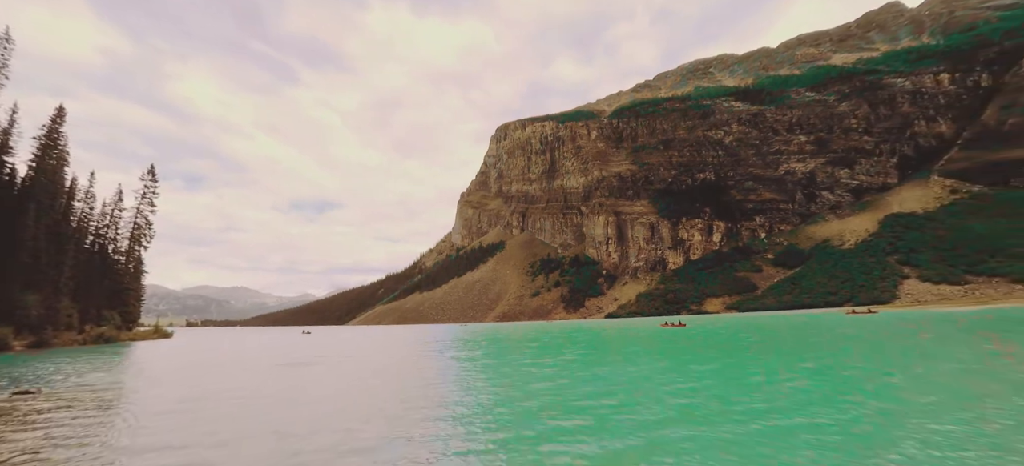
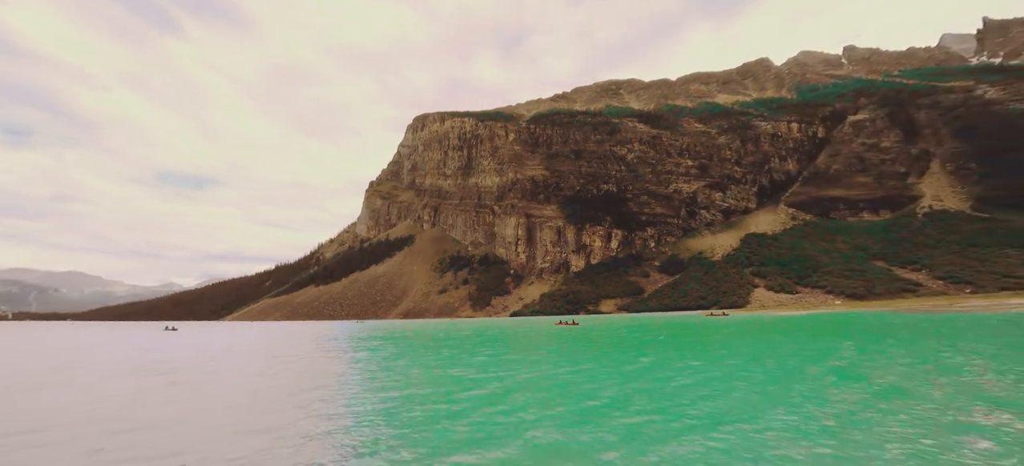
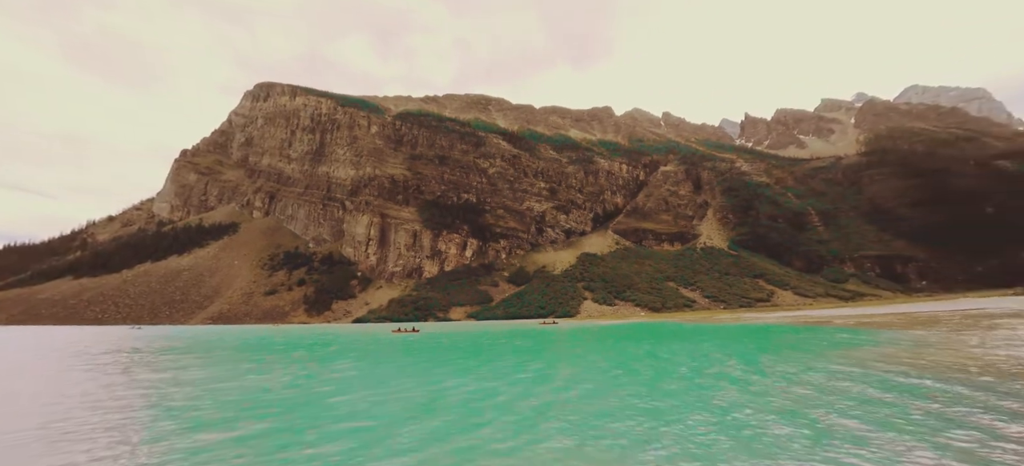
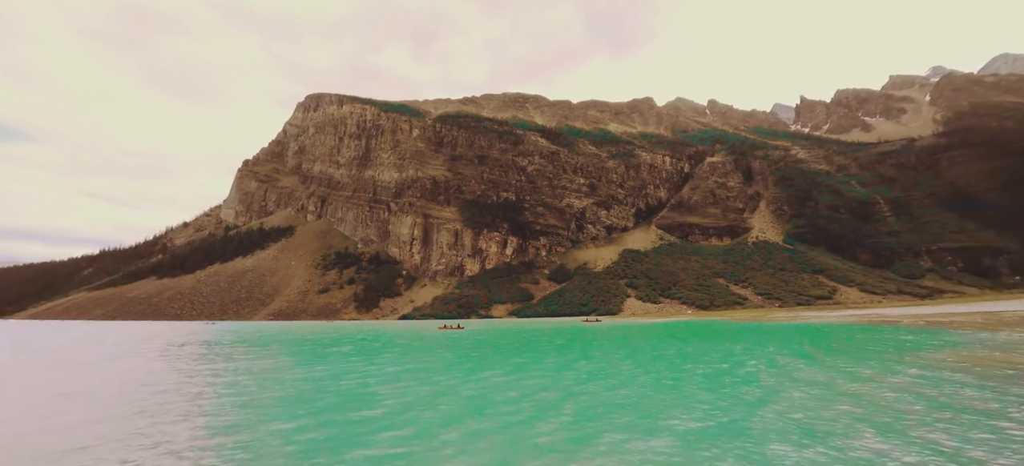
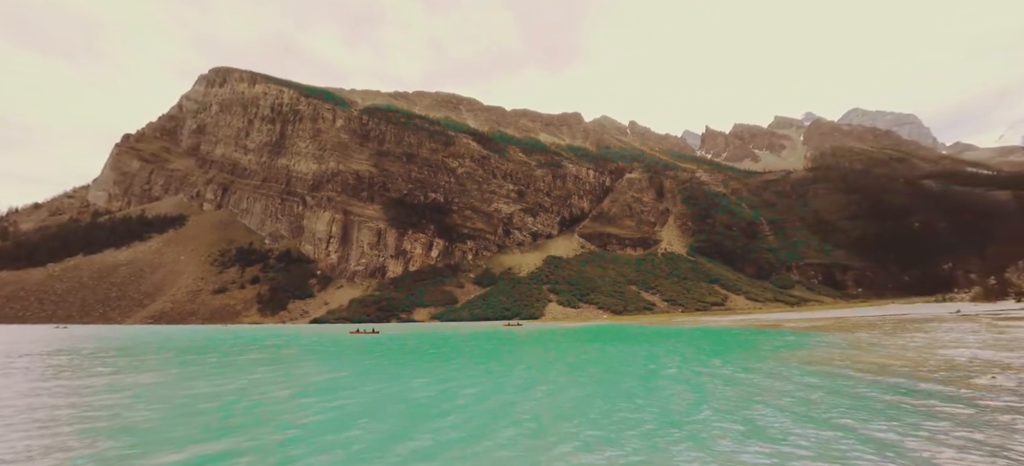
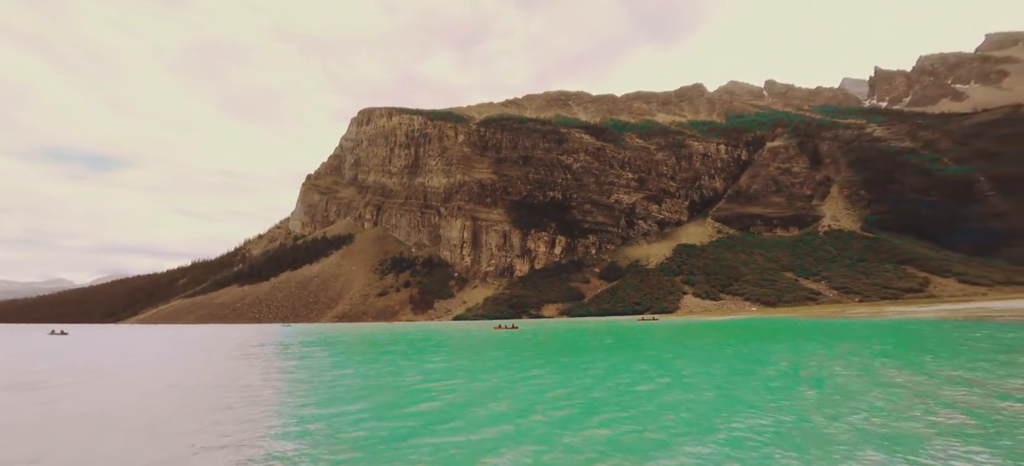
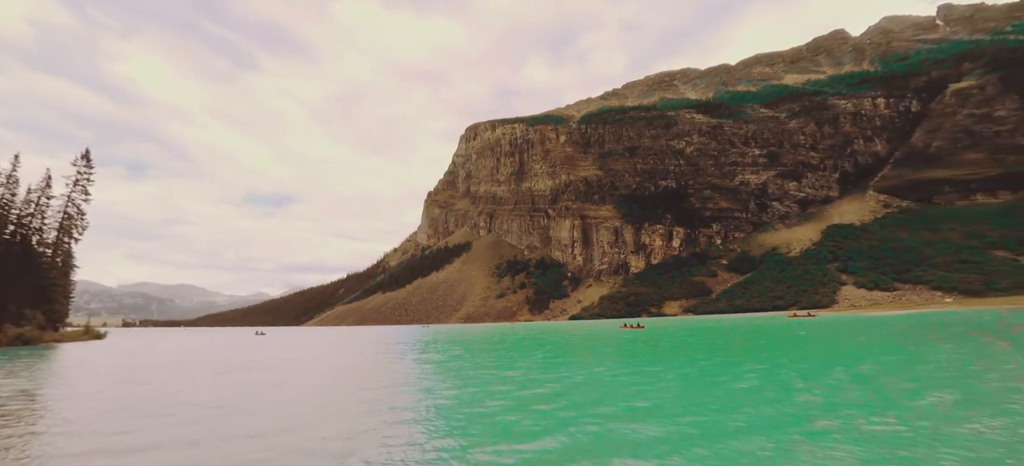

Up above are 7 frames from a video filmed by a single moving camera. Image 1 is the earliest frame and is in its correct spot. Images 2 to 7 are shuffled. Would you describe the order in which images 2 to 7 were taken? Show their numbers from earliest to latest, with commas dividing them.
7, 2, 6, 4, 3, 5
